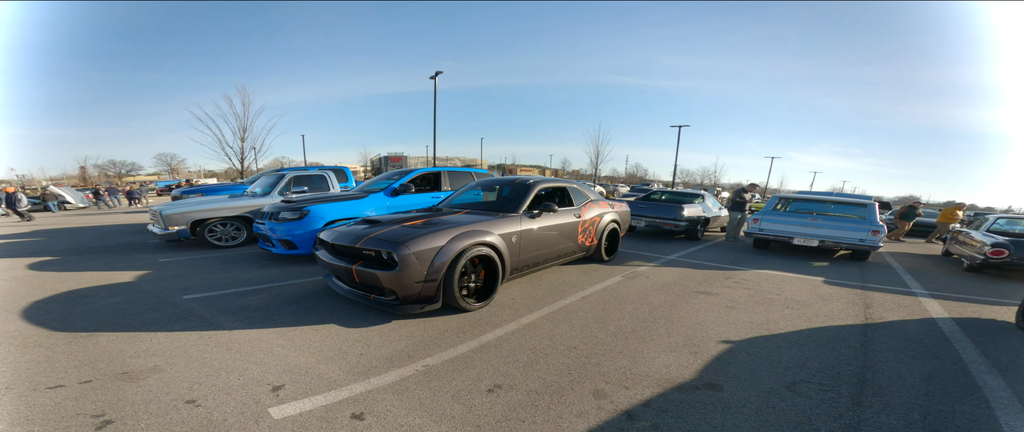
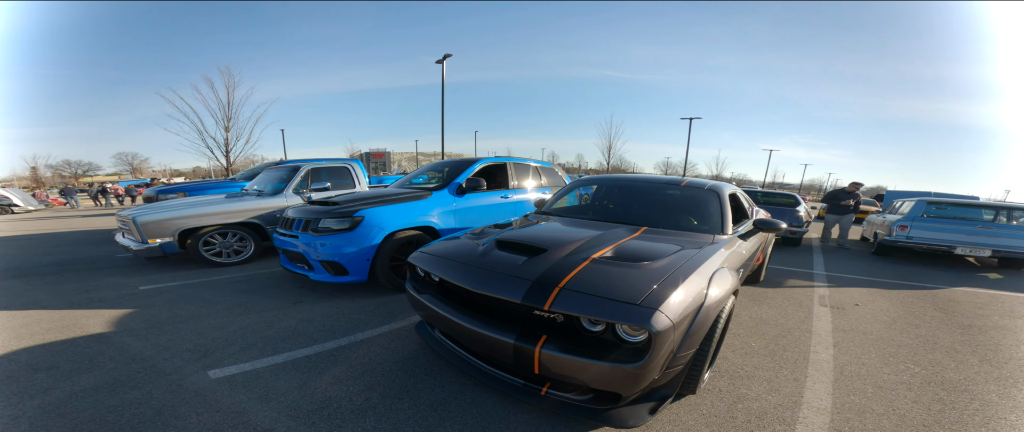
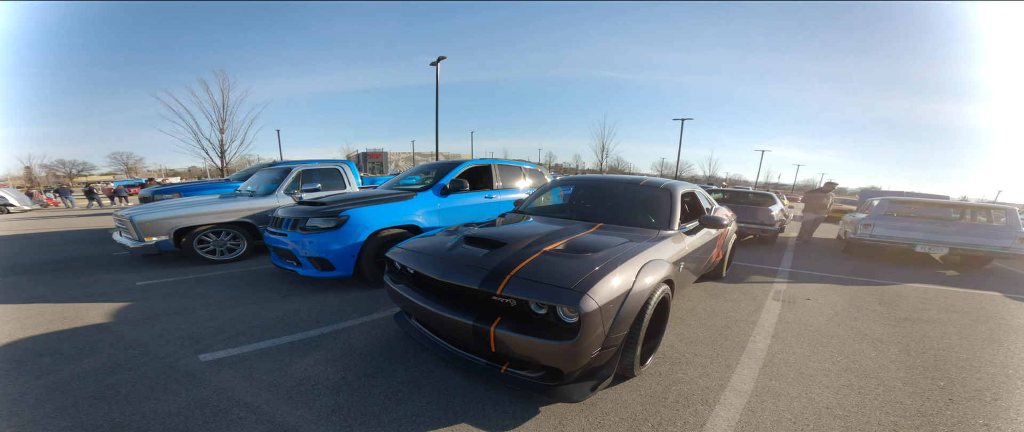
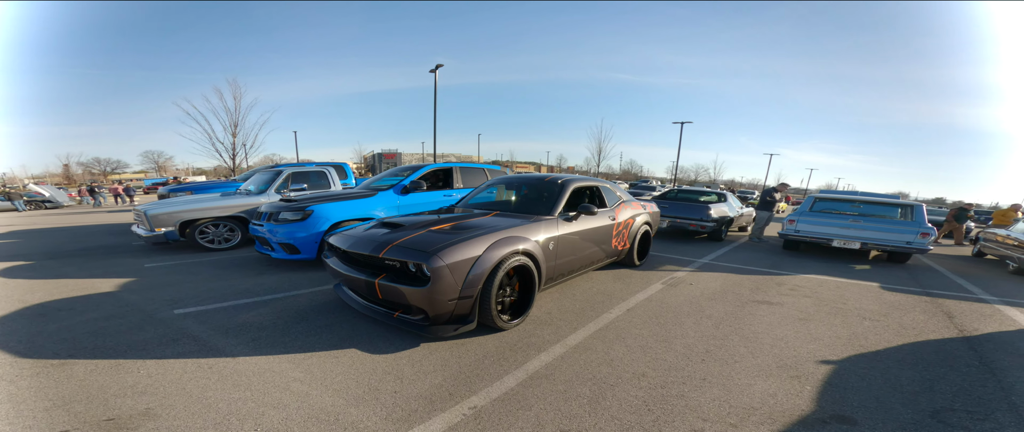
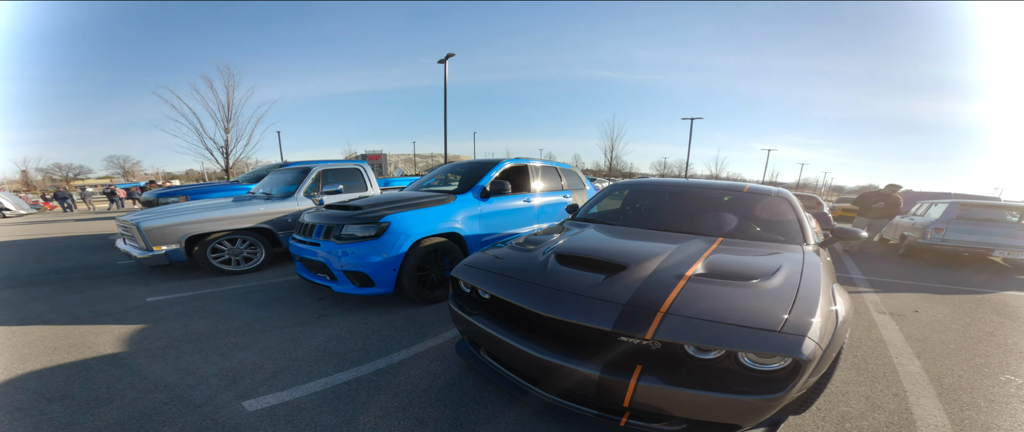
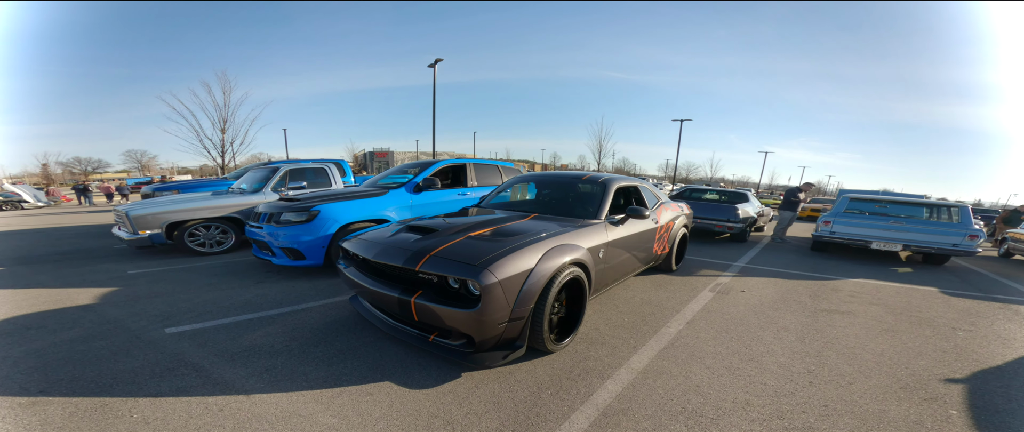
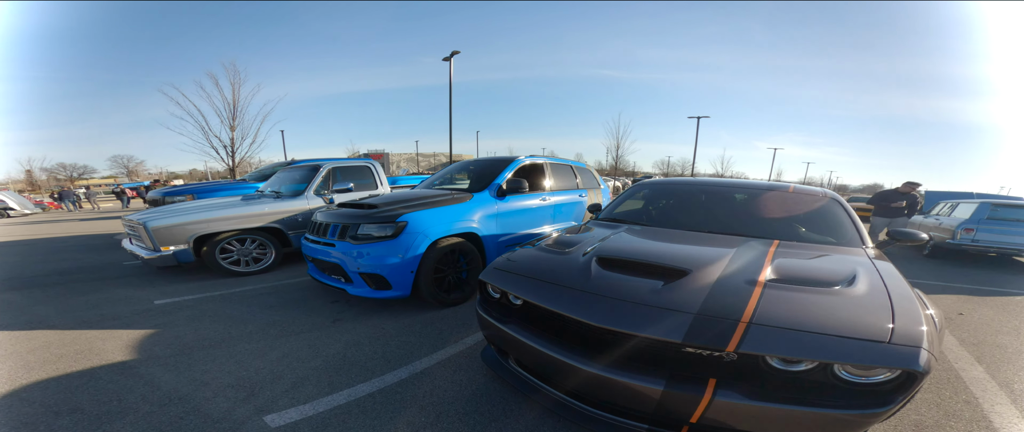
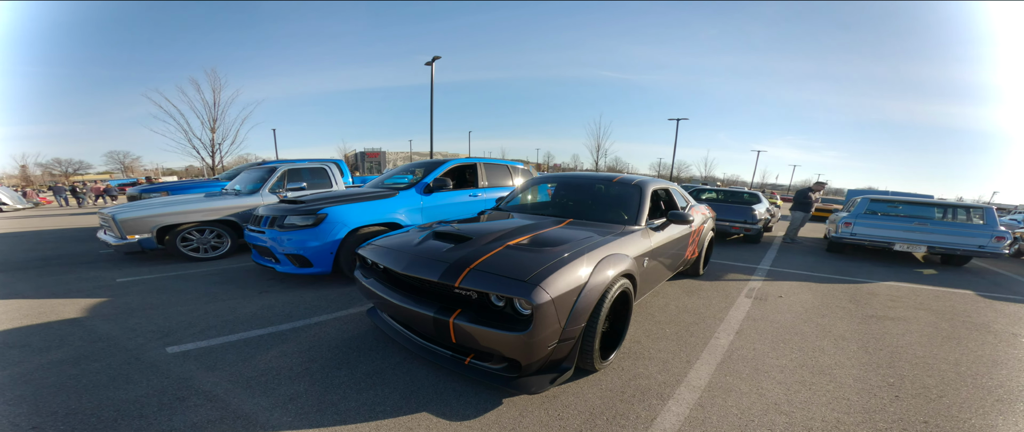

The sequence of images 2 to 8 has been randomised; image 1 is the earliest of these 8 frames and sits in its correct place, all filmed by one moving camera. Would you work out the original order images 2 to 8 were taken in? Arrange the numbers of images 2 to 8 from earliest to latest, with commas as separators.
4, 6, 8, 3, 2, 5, 7
